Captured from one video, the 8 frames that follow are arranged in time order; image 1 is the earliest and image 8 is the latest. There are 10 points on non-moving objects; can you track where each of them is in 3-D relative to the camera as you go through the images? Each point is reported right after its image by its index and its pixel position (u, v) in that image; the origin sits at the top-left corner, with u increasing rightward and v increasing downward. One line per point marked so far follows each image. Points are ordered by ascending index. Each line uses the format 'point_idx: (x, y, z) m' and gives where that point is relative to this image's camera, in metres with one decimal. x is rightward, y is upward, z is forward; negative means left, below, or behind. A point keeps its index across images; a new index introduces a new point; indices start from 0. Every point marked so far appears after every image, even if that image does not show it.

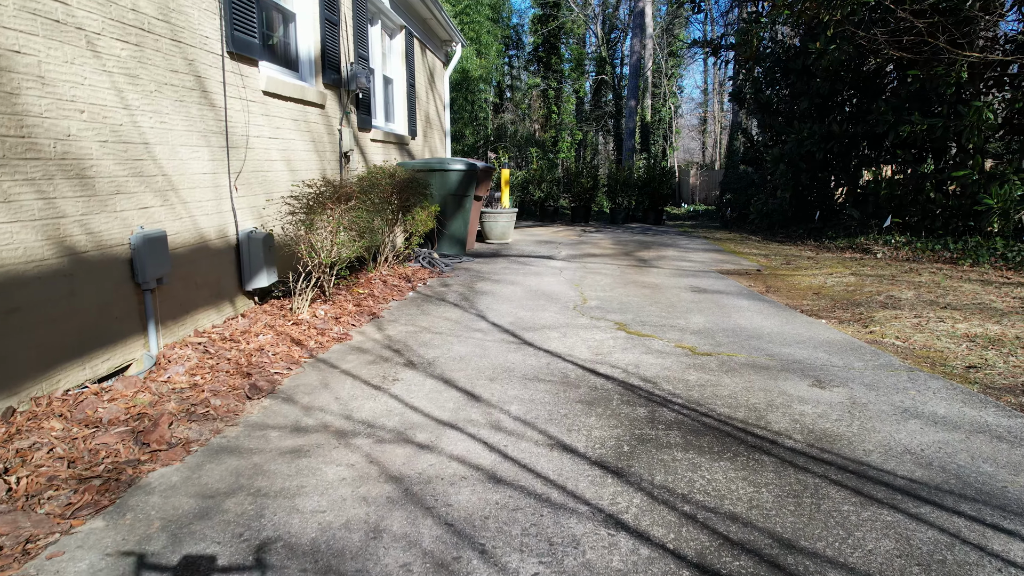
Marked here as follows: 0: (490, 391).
0: (-0.1, -0.4, +2.8) m
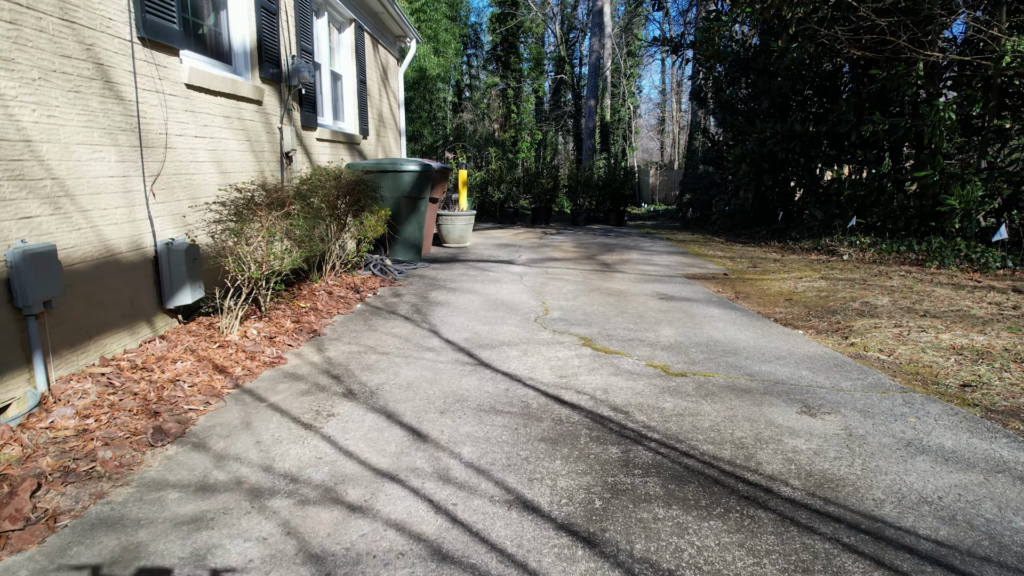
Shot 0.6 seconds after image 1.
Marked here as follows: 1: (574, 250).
0: (-0.3, -0.5, +2.5) m
1: (+0.8, +0.5, +9.5) m
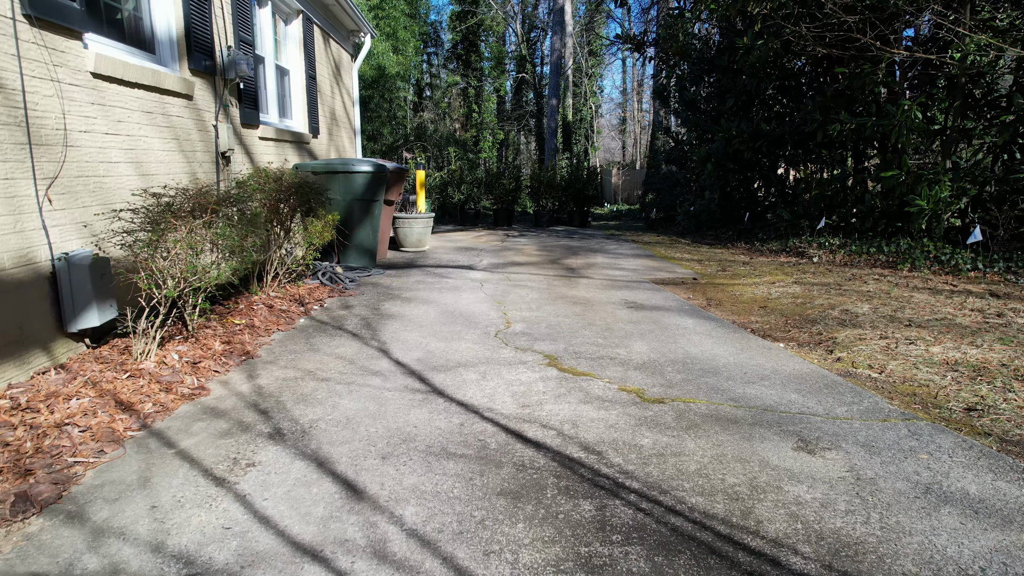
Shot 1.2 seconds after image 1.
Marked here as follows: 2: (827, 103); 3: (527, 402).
0: (-0.4, -0.6, +2.1) m
1: (+0.3, +0.5, +9.1) m
2: (+4.1, +2.4, +9.0) m
3: (+0.1, -0.5, +2.8) m
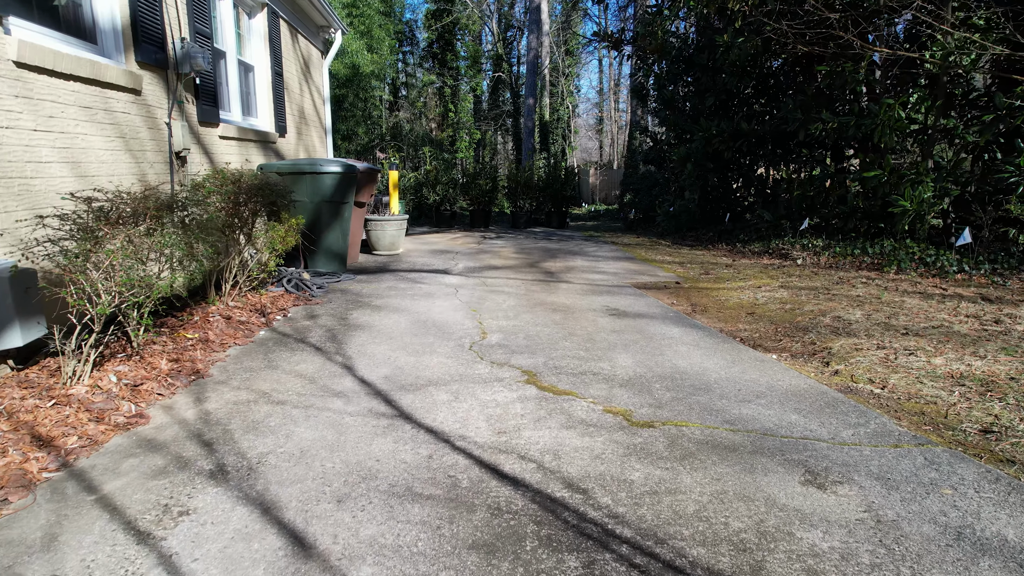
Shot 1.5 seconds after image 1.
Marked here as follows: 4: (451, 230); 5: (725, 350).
0: (-0.5, -0.6, +1.8) m
1: (0.0, +0.4, +8.9) m
2: (+3.8, +2.4, +8.8) m
3: (0.0, -0.5, +2.6) m
4: (-1.1, +1.0, +12.4) m
5: (+1.1, -0.3, +3.7) m
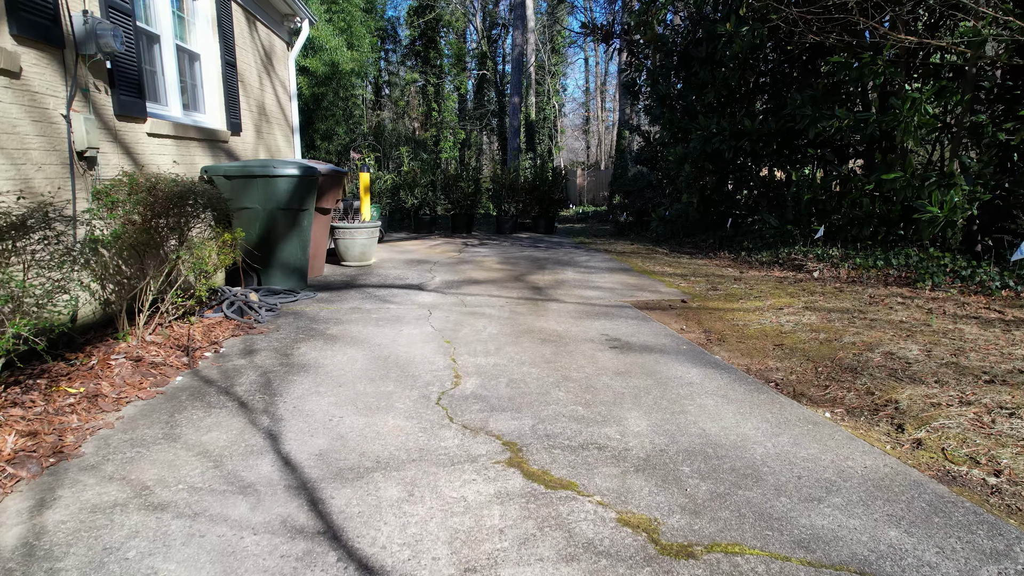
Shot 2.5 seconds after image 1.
0: (-0.5, -0.8, +0.9) m
1: (-0.2, +0.2, +8.0) m
2: (+3.6, +2.2, +8.1) m
3: (-0.1, -0.7, +1.7) m
4: (-1.3, +0.9, +11.5) m
5: (+1.1, -0.5, +2.9) m
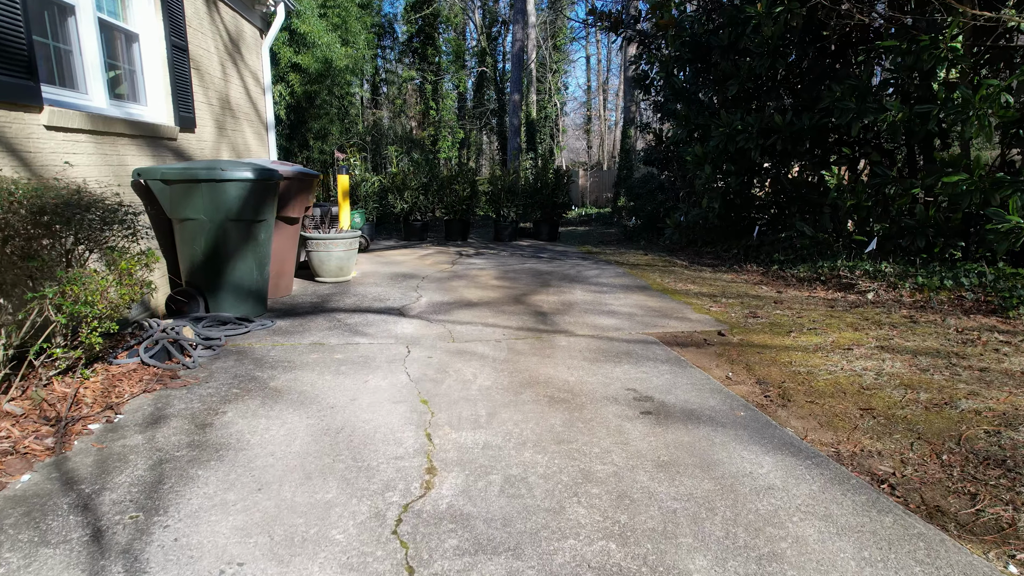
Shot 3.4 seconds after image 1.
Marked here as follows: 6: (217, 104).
0: (-0.5, -1.0, -0.1) m
1: (-0.2, 0.0, +7.0) m
2: (+3.6, +2.0, +7.0) m
3: (-0.1, -0.9, +0.7) m
4: (-1.4, +0.7, +10.5) m
5: (+1.0, -0.7, +1.9) m
6: (-3.0, +1.9, +7.1) m
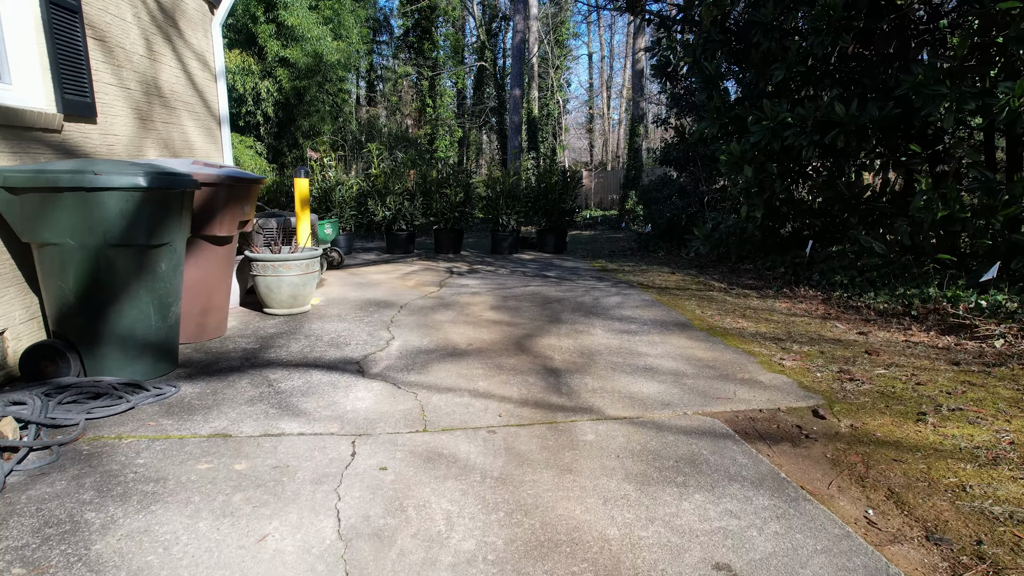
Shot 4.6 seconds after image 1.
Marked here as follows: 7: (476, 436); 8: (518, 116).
0: (-0.5, -1.3, -1.6) m
1: (-0.2, -0.2, +5.5) m
2: (+3.6, +1.7, +5.5) m
3: (-0.1, -1.1, -0.8) m
4: (-1.4, +0.4, +9.0) m
5: (+1.0, -1.0, +0.4) m
6: (-3.0, +1.6, +5.6) m
7: (-0.2, -0.6, +2.9) m
8: (+0.1, +4.3, +17.2) m
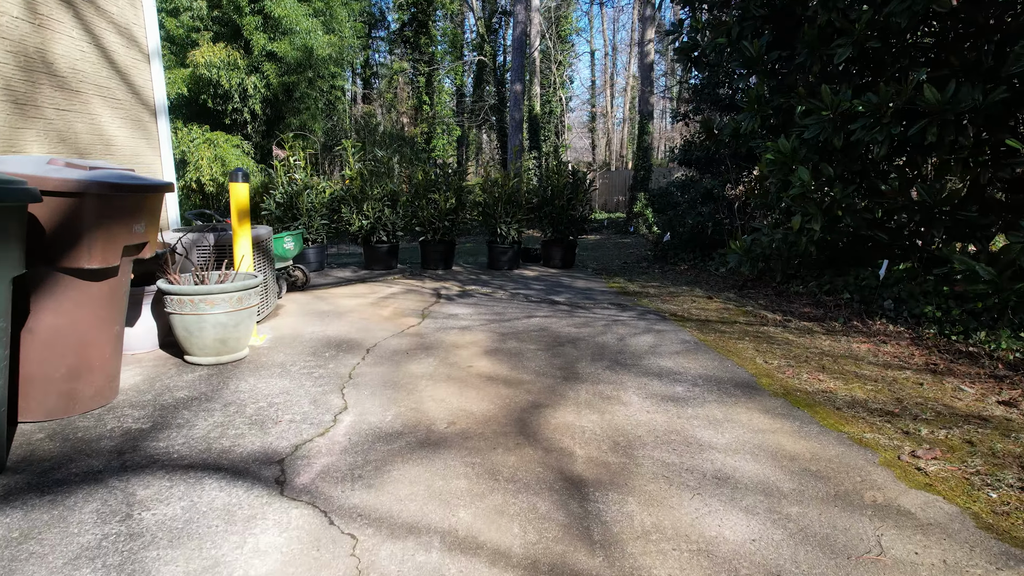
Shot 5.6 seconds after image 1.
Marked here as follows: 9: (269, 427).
0: (-0.5, -1.5, -3.0) m
1: (-0.2, -0.5, +4.0) m
2: (+3.6, +1.5, +4.1) m
3: (-0.1, -1.4, -2.3) m
4: (-1.3, +0.1, +7.6) m
5: (+1.0, -1.2, -1.1) m
6: (-3.0, +1.3, +4.1) m
7: (-0.2, -0.9, +1.5) m
8: (+0.1, +4.0, +15.8) m
9: (-1.1, -0.6, +3.2) m
